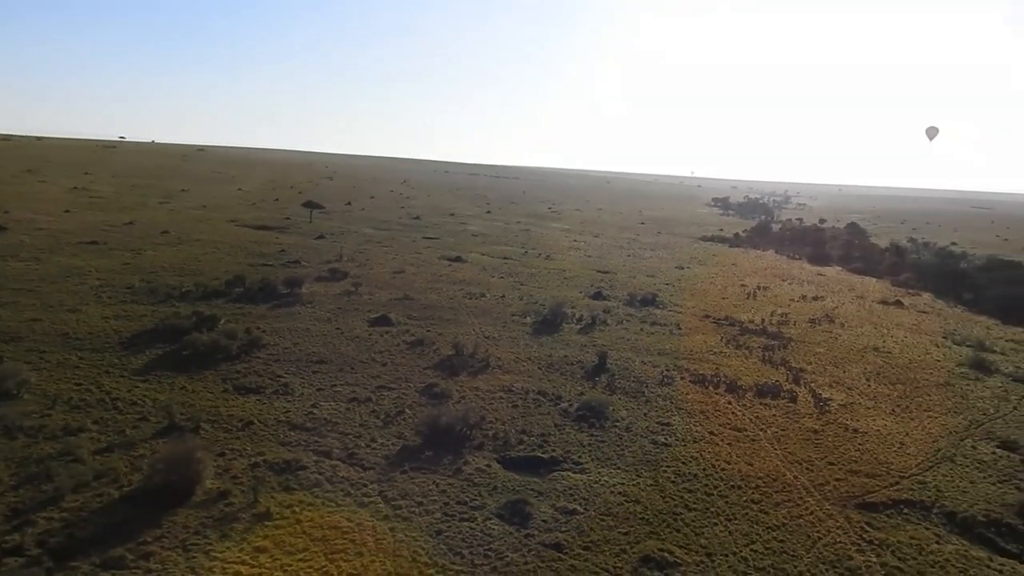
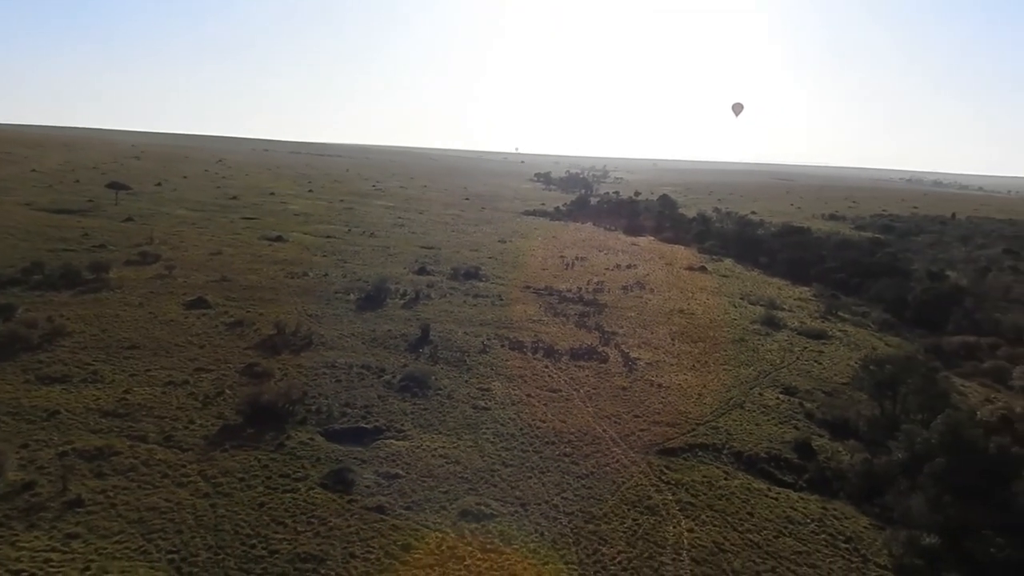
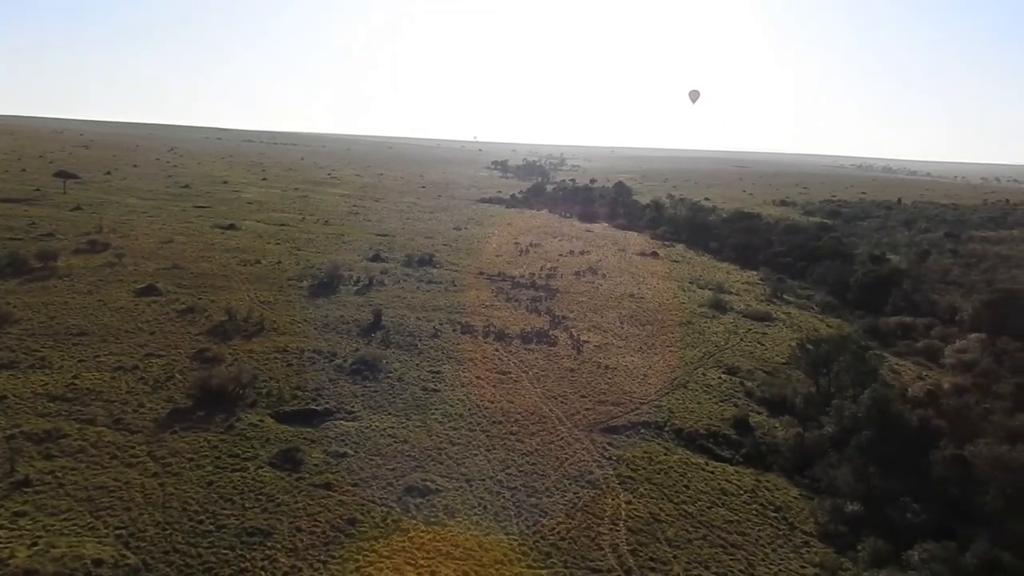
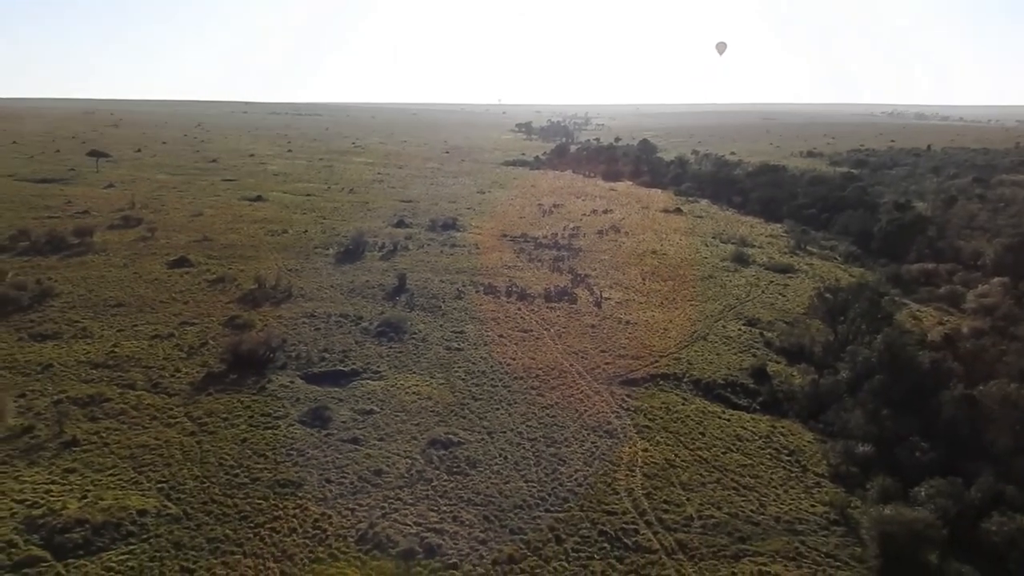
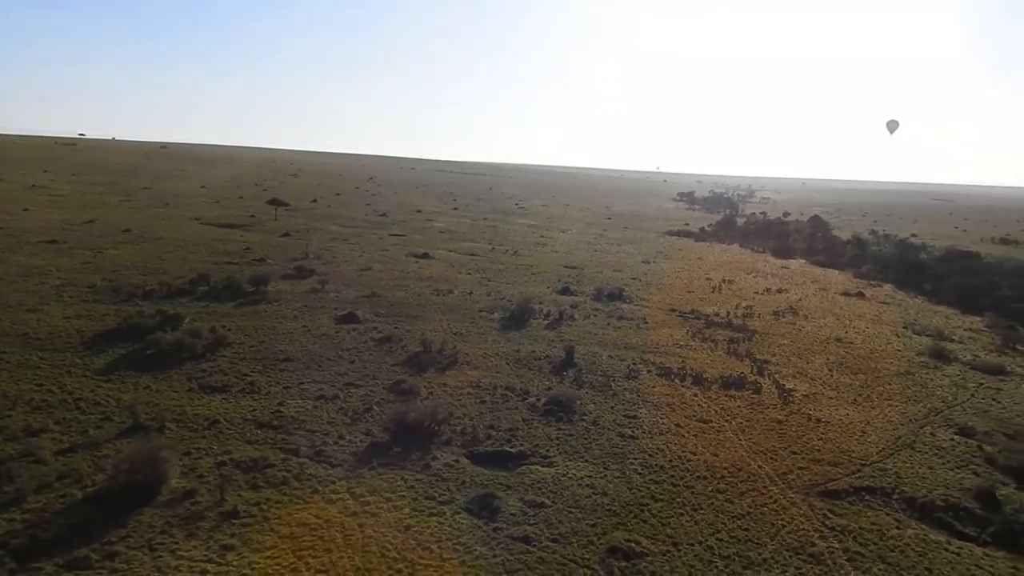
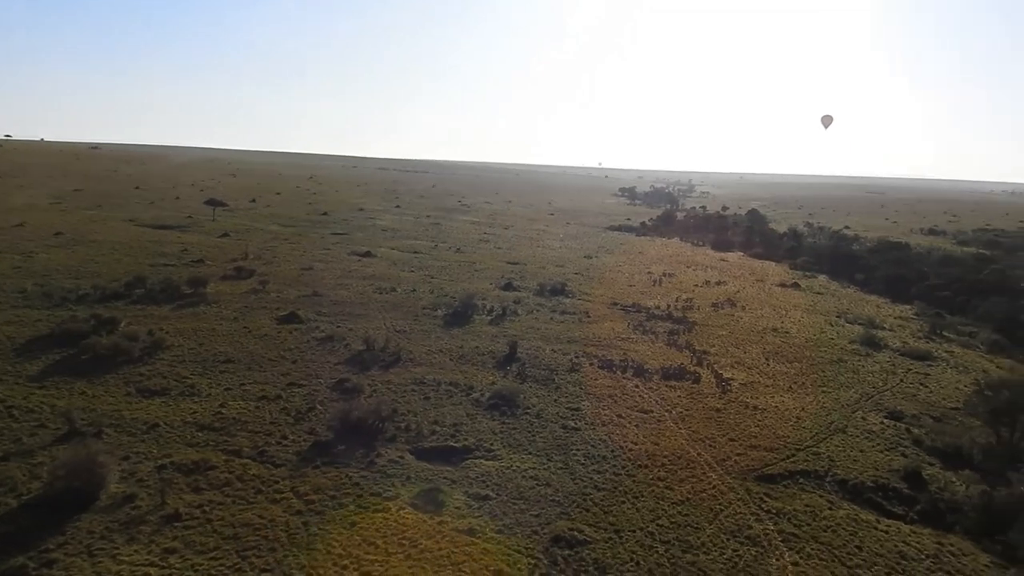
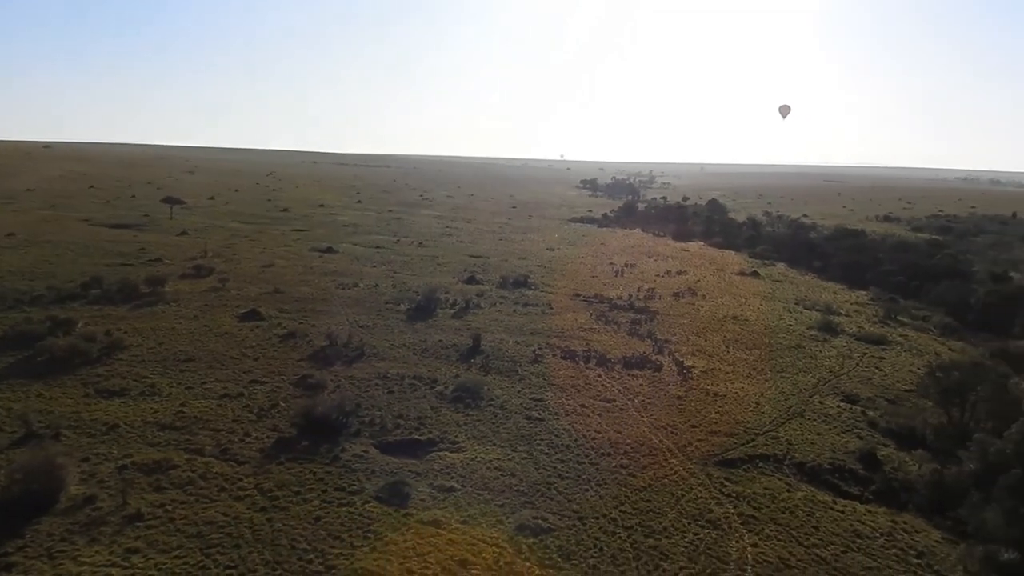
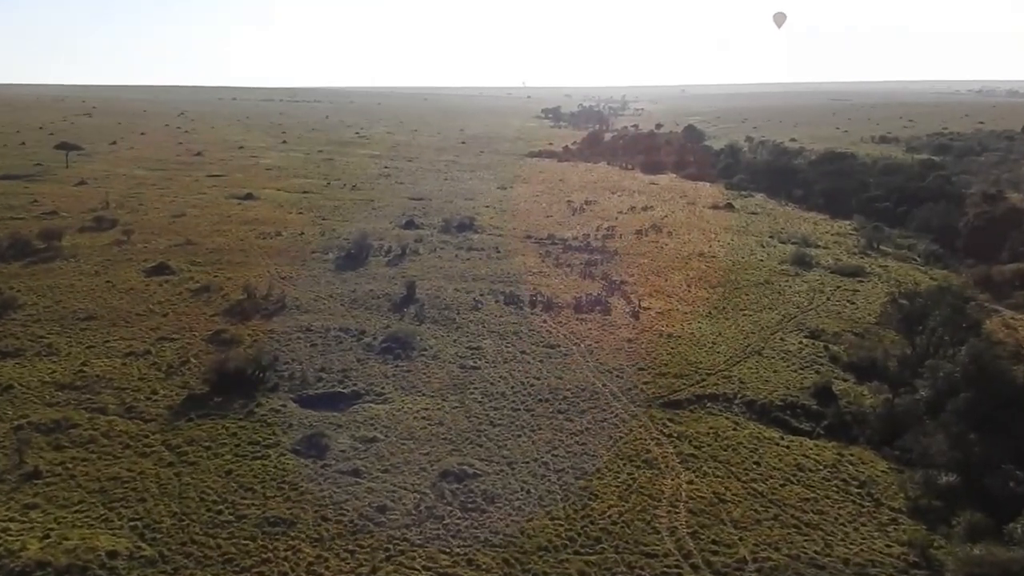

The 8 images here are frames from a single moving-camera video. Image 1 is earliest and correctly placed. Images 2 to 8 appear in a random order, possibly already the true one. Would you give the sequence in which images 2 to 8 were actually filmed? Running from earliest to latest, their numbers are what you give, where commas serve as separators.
5, 6, 7, 2, 3, 4, 8
